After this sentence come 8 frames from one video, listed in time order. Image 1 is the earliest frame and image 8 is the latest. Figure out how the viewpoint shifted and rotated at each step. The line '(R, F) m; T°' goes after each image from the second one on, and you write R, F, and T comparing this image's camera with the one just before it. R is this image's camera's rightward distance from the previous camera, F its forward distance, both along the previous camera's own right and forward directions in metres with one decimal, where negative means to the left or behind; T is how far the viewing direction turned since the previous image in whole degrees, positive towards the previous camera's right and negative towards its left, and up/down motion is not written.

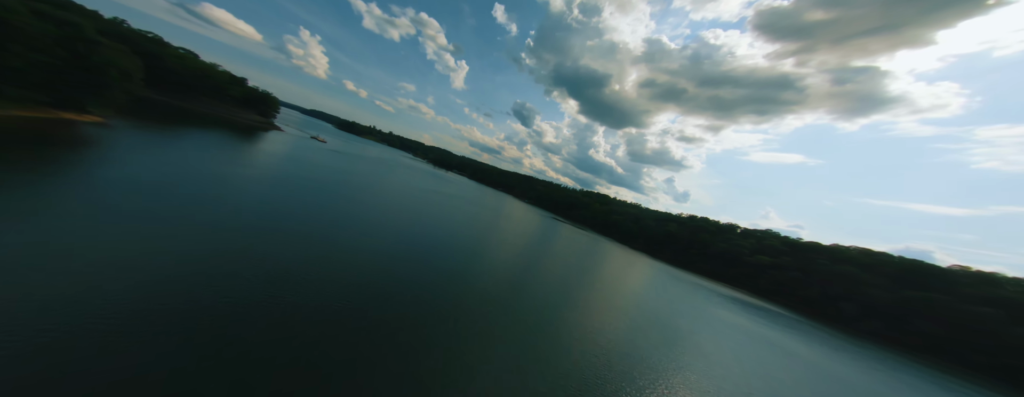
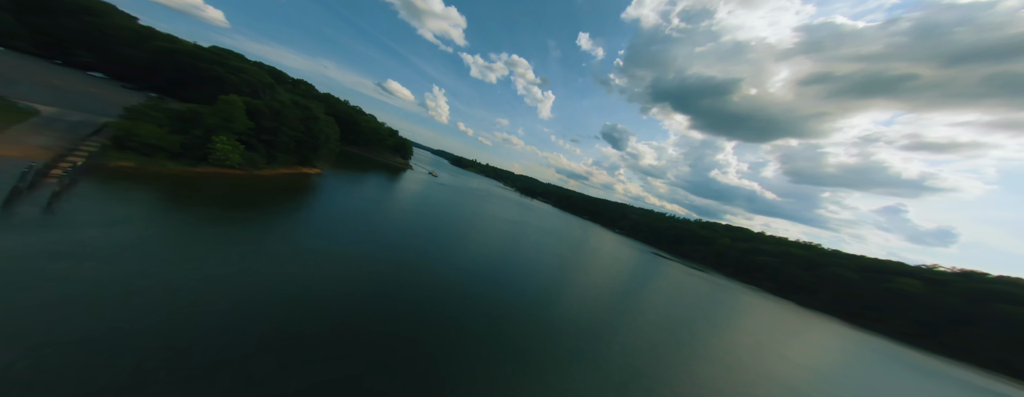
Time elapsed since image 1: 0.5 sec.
(-2.4, +5.0) m; -20°
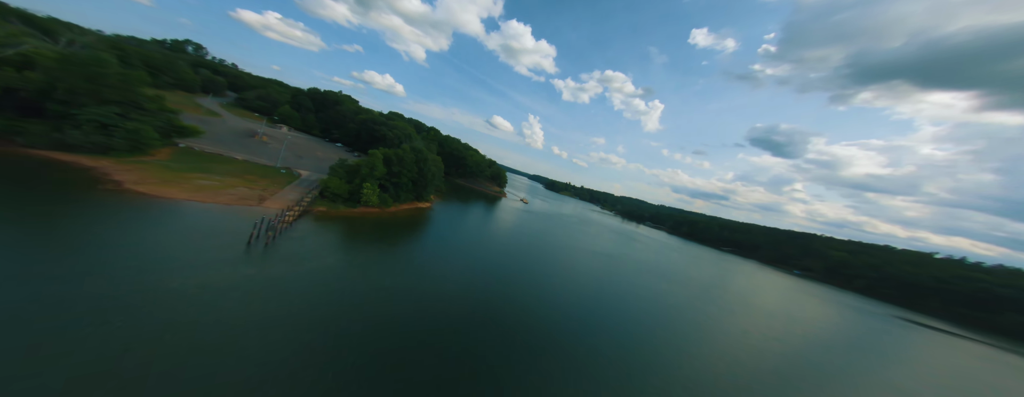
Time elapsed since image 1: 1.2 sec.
(+4.9, +2.6) m; -26°
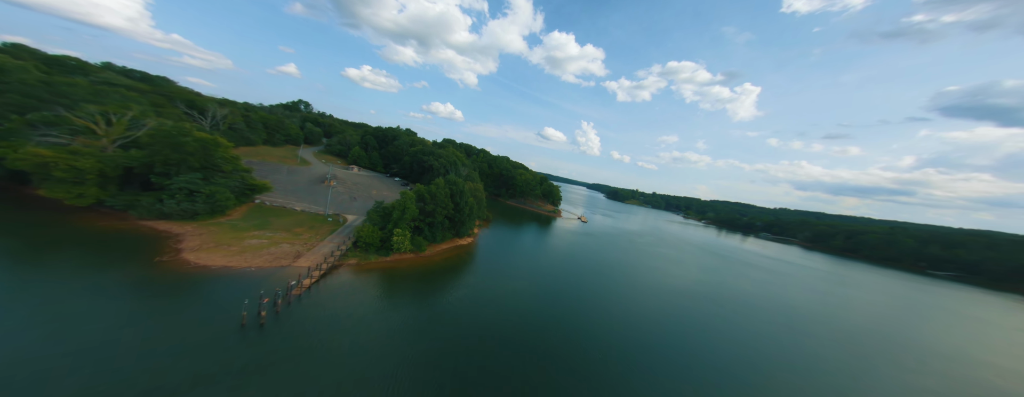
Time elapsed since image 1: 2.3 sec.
(+4.0, +2.9) m; -16°
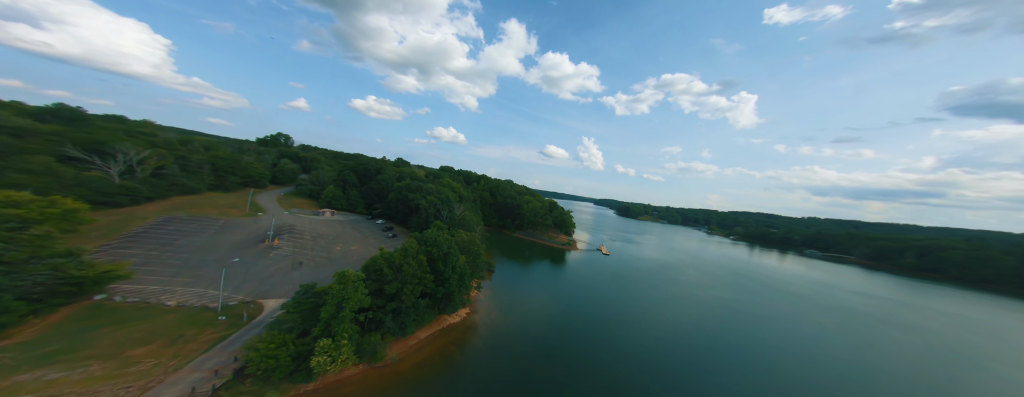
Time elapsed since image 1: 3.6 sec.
(+0.4, +8.8) m; -2°
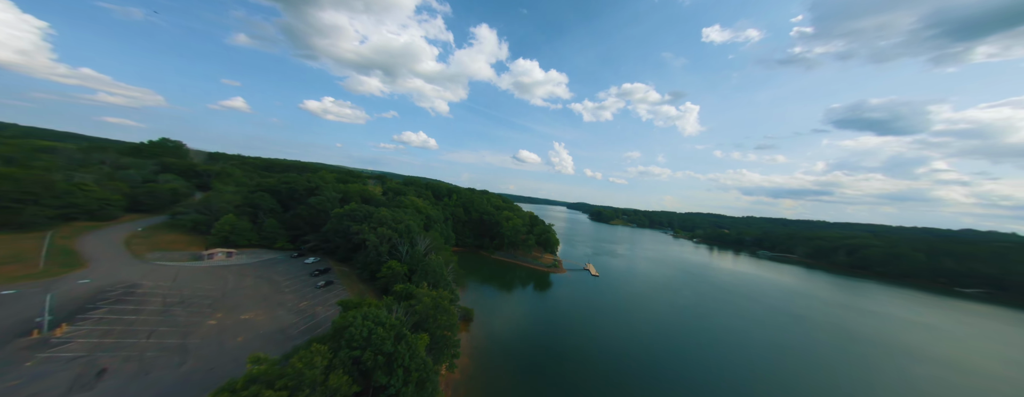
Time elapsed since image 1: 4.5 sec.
(-0.8, +9.0) m; +6°
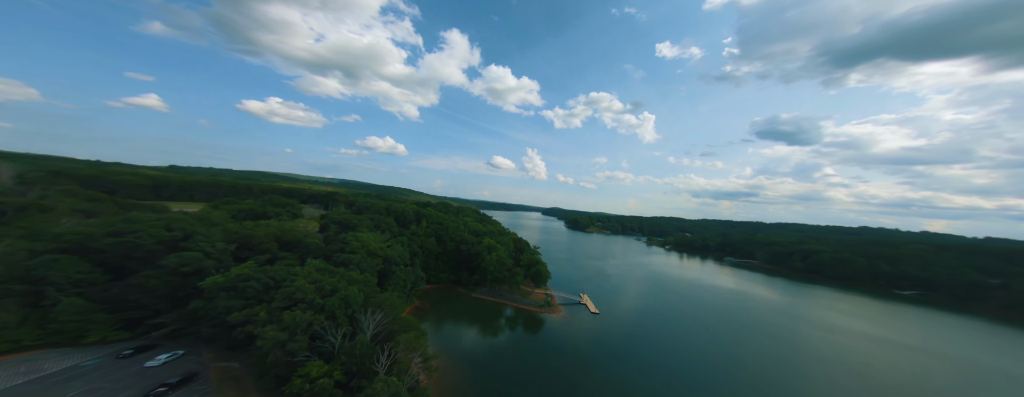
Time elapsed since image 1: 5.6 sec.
(-1.7, +10.2) m; +6°
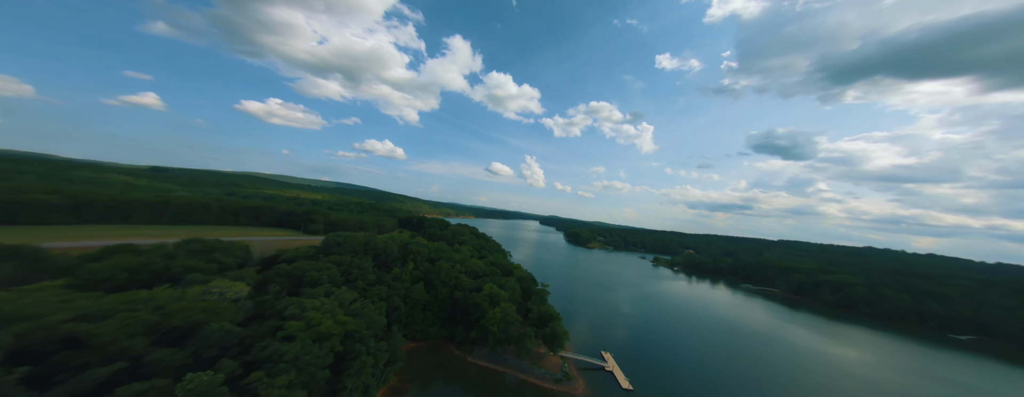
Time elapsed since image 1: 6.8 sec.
(-1.5, +10.0) m; 0°
